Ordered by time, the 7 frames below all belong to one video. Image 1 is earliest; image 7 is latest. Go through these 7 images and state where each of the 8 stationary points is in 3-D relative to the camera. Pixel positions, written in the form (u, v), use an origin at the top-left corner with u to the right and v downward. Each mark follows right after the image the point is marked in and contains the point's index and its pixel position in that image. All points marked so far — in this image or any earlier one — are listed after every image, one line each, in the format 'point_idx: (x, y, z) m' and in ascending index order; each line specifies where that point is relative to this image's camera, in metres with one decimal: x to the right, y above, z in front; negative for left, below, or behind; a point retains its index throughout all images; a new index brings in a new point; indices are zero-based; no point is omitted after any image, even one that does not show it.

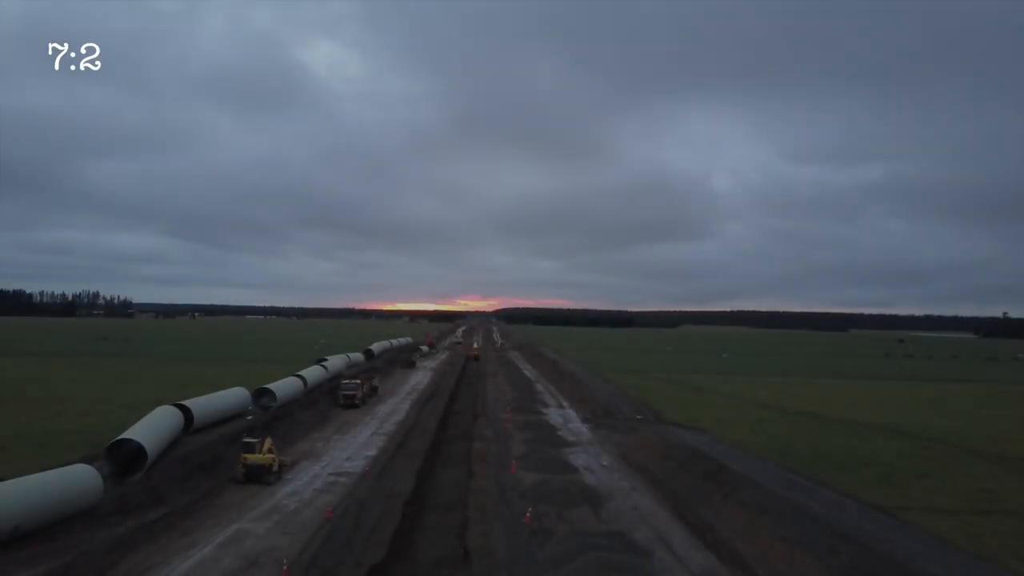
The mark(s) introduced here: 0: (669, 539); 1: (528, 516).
0: (+3.6, -5.8, +17.6) m
1: (+0.4, -5.9, +19.9) m
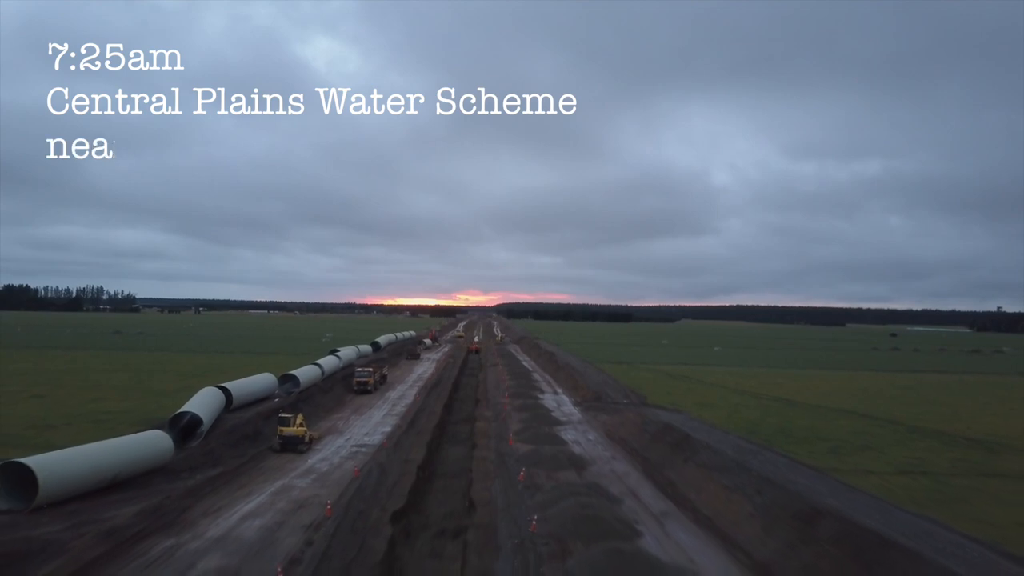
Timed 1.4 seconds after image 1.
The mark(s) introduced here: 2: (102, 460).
0: (+3.5, -5.7, +21.6) m
1: (+0.3, -5.8, +23.8) m
2: (-9.9, -4.1, +18.5) m
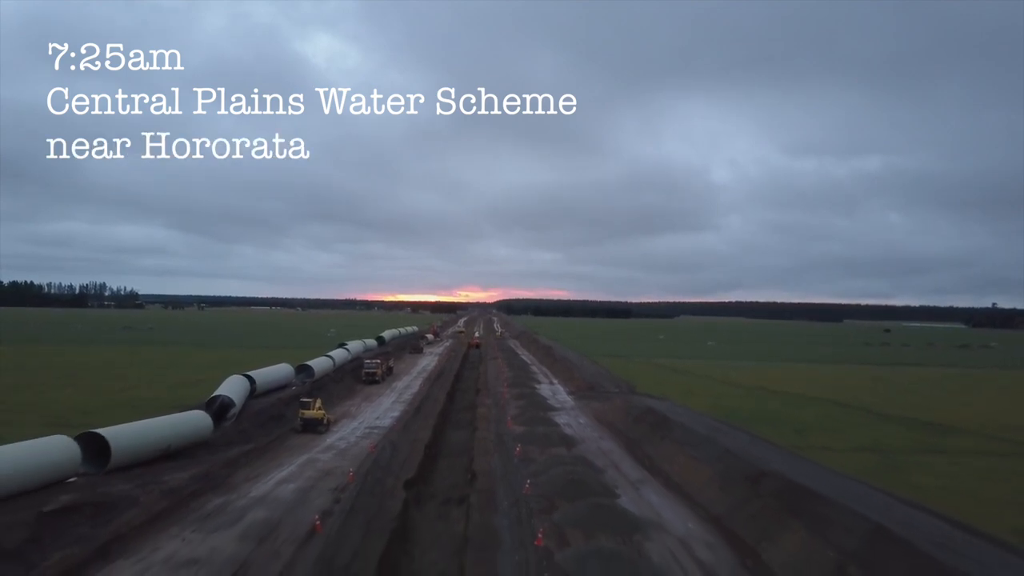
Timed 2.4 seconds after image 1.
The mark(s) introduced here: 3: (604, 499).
0: (+3.4, -5.6, +24.7) m
1: (+0.2, -5.7, +26.9) m
2: (-10.0, -4.0, +21.5) m
3: (+2.3, -5.3, +19.6) m
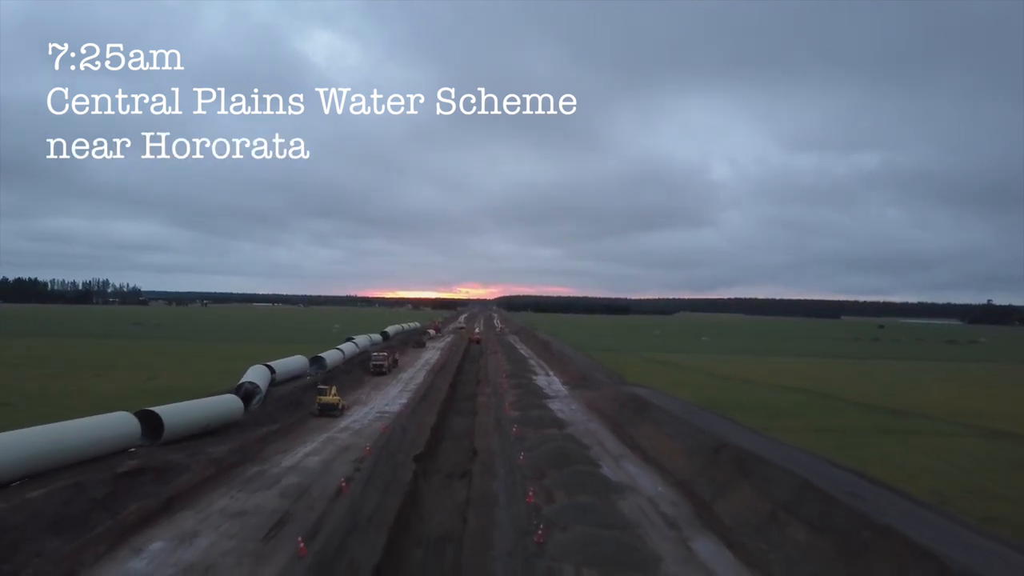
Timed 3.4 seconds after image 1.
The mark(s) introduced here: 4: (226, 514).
0: (+3.3, -5.5, +27.8) m
1: (+0.1, -5.6, +30.1) m
2: (-10.1, -4.0, +24.7) m
3: (+2.2, -5.3, +22.7) m
4: (-6.7, -5.3, +17.9) m
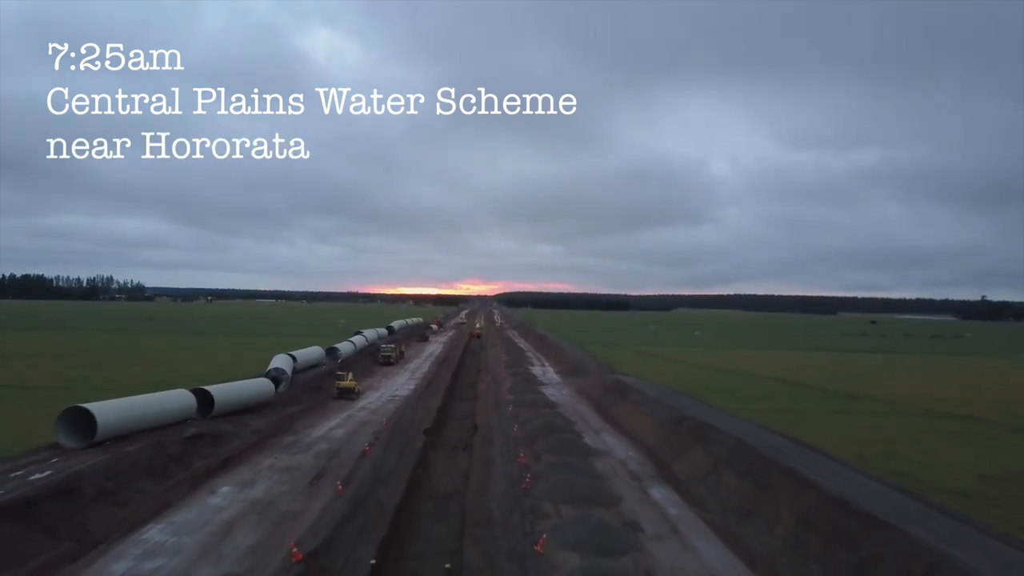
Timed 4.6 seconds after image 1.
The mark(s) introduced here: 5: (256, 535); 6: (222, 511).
0: (+3.1, -5.4, +32.0) m
1: (-0.1, -5.5, +34.3) m
2: (-10.3, -3.9, +28.9) m
3: (+2.1, -5.2, +26.9) m
4: (-6.8, -5.2, +22.1) m
5: (-5.4, -5.2, +16.2) m
6: (-6.7, -5.2, +17.8) m
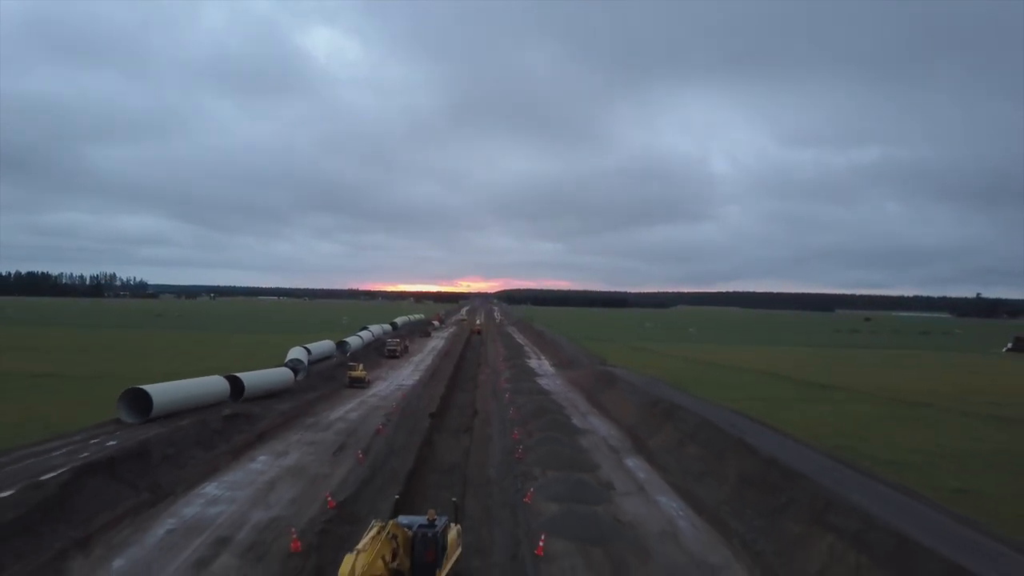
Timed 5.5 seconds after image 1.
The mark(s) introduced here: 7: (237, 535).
0: (+3.0, -5.3, +35.4) m
1: (-0.2, -5.4, +37.7) m
2: (-10.4, -3.8, +32.3) m
3: (+1.9, -5.1, +30.4) m
4: (-7.0, -5.1, +25.5) m
5: (-5.5, -5.2, +19.6) m
6: (-6.9, -5.1, +21.3) m
7: (-5.7, -5.1, +16.1) m
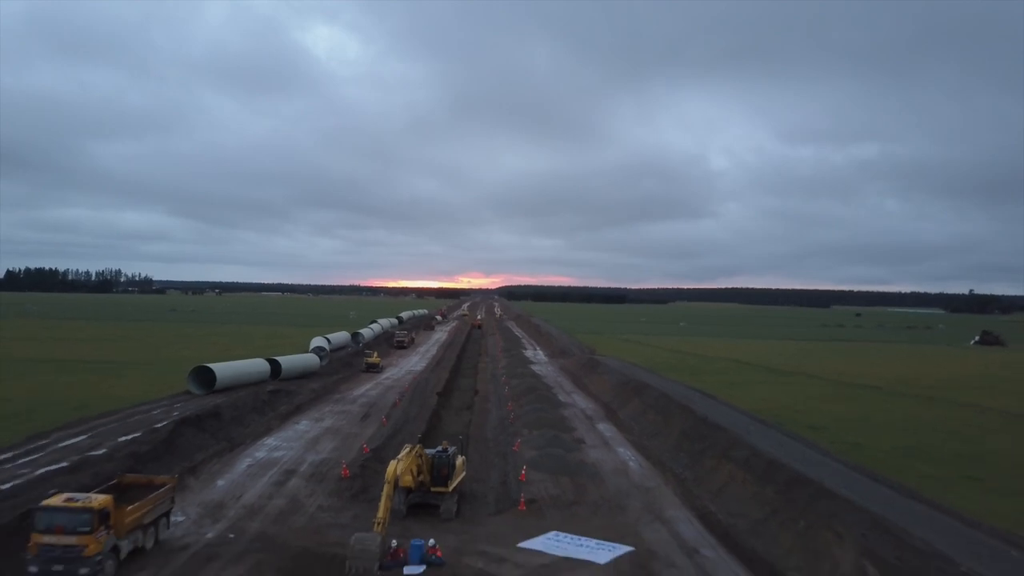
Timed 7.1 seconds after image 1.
0: (+2.7, -5.2, +41.0) m
1: (-0.5, -5.3, +43.3) m
2: (-10.7, -3.7, +37.9) m
3: (+1.7, -5.0, +36.0) m
4: (-7.3, -5.0, +31.1) m
5: (-5.8, -5.1, +25.3) m
6: (-7.1, -5.0, +26.9) m
7: (-6.0, -5.1, +21.7) m
